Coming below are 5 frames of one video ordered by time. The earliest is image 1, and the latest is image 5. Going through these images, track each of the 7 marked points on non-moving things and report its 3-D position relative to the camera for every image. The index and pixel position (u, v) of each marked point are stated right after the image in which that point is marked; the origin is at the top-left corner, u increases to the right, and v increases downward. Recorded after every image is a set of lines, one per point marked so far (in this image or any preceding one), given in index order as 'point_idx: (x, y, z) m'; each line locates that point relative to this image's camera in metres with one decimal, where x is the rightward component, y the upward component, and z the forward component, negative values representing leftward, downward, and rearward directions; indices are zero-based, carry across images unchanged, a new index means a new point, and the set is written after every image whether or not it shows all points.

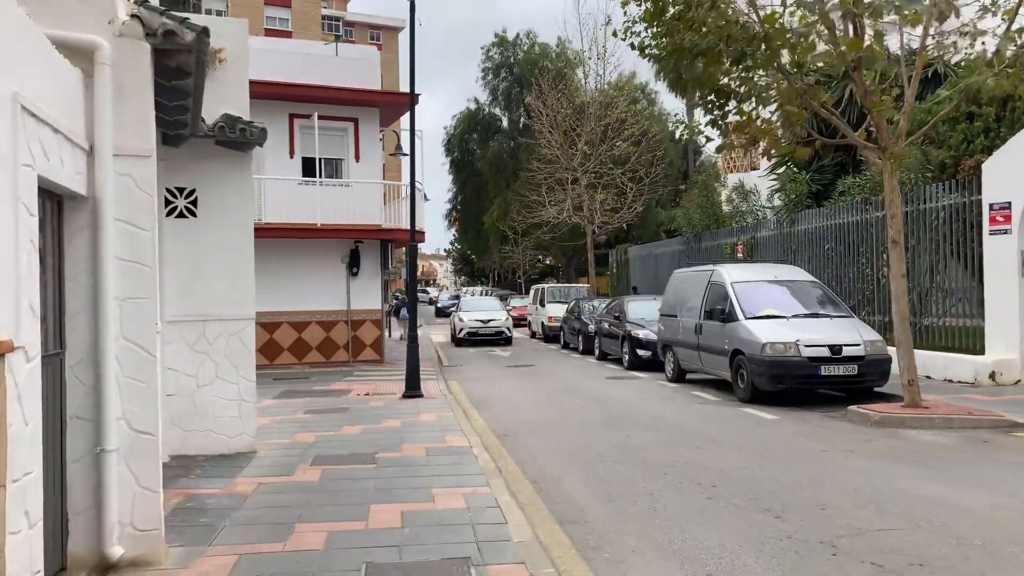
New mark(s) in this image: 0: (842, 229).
0: (+6.6, +1.2, +16.3) m
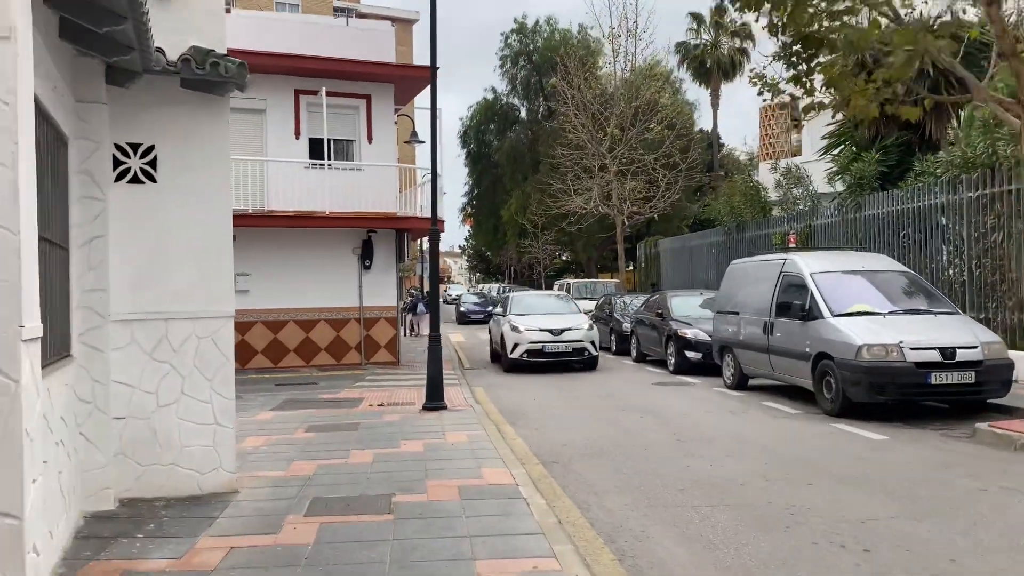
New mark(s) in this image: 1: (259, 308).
0: (+7.1, +1.3, +14.3) m
1: (-5.2, -0.4, +16.8) m
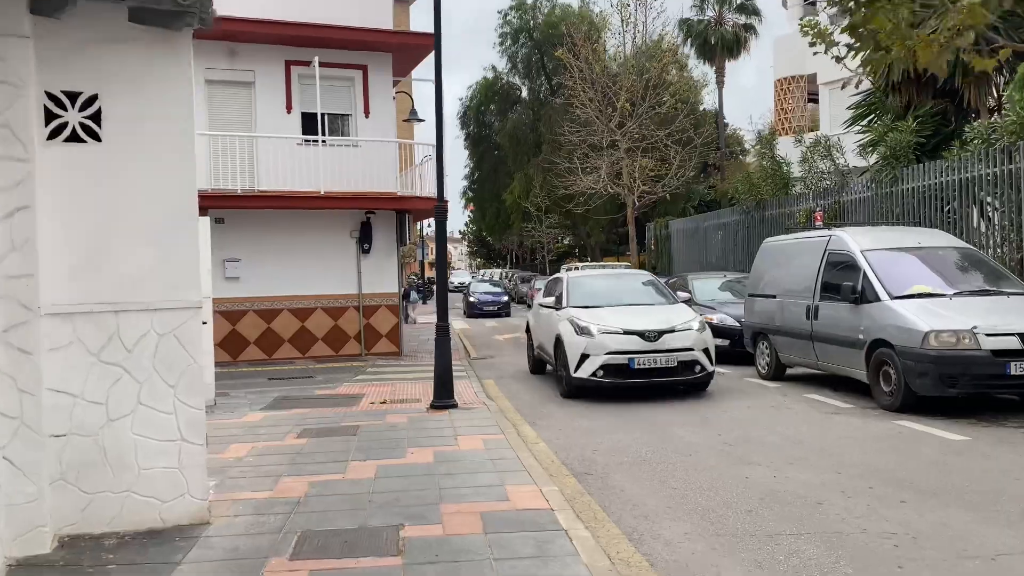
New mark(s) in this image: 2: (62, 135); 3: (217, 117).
0: (+7.3, +1.7, +13.1) m
1: (-5.0, -0.2, +15.7) m
2: (-2.5, +0.9, +4.6) m
3: (-5.6, +3.2, +15.5) m
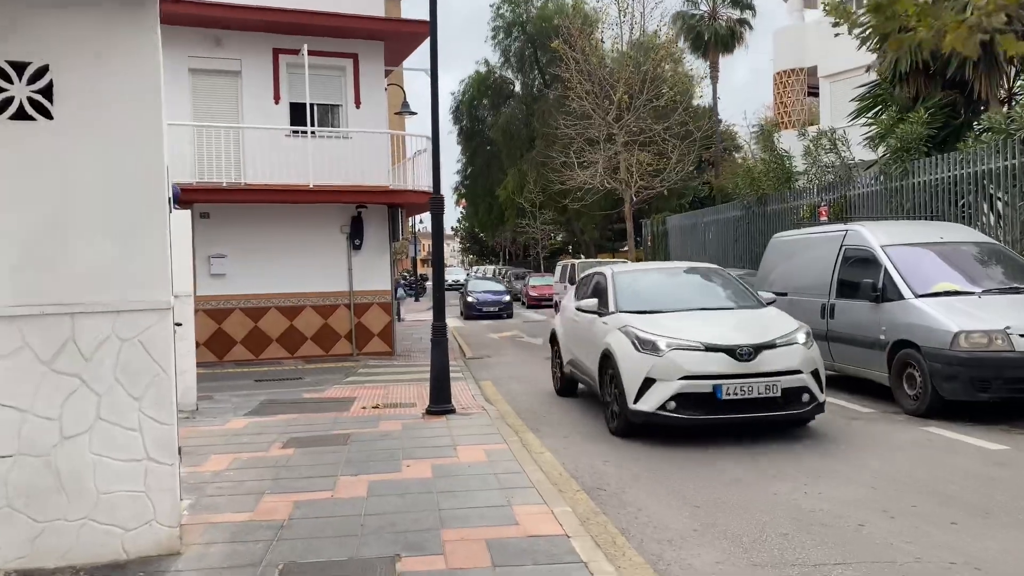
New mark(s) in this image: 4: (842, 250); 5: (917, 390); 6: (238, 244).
0: (+7.3, +1.7, +12.6) m
1: (-5.1, -0.1, +15.1) m
2: (-2.5, +0.9, +4.0) m
3: (-5.6, +3.3, +14.8) m
4: (+4.0, +0.5, +10.0) m
5: (+4.1, -1.0, +8.4) m
6: (-5.1, +0.8, +15.1) m
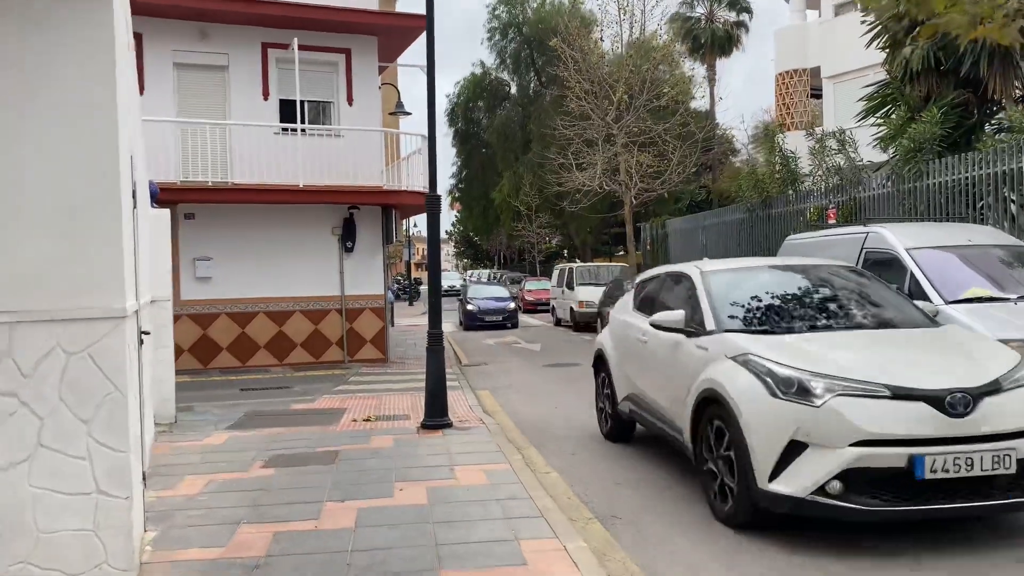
0: (+7.3, +1.6, +12.1) m
1: (-5.1, -0.2, +14.5) m
2: (-2.4, +0.8, +3.4) m
3: (-5.7, +3.2, +14.2) m
4: (+4.0, +0.4, +9.4) m
5: (+4.2, -1.1, +7.8) m
6: (-5.1, +0.7, +14.4) m
